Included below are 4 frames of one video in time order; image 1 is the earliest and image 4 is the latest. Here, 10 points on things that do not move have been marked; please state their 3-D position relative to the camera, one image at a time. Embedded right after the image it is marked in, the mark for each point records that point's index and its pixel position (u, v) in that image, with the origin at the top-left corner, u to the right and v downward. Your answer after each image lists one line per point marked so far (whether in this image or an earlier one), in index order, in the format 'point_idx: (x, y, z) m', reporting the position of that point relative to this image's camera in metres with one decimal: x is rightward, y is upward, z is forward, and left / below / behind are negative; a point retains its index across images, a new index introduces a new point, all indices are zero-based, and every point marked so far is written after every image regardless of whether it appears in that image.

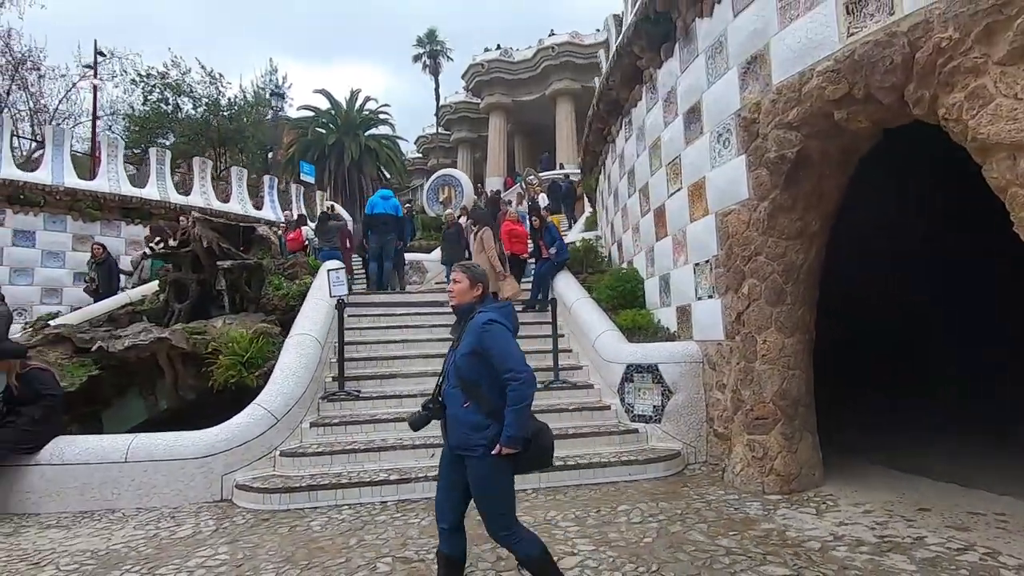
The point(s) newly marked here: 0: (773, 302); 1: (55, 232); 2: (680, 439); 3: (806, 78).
0: (+2.4, -0.1, +4.9) m
1: (-10.8, +1.3, +12.7) m
2: (+1.8, -1.6, +5.8) m
3: (+2.4, +1.7, +4.3) m
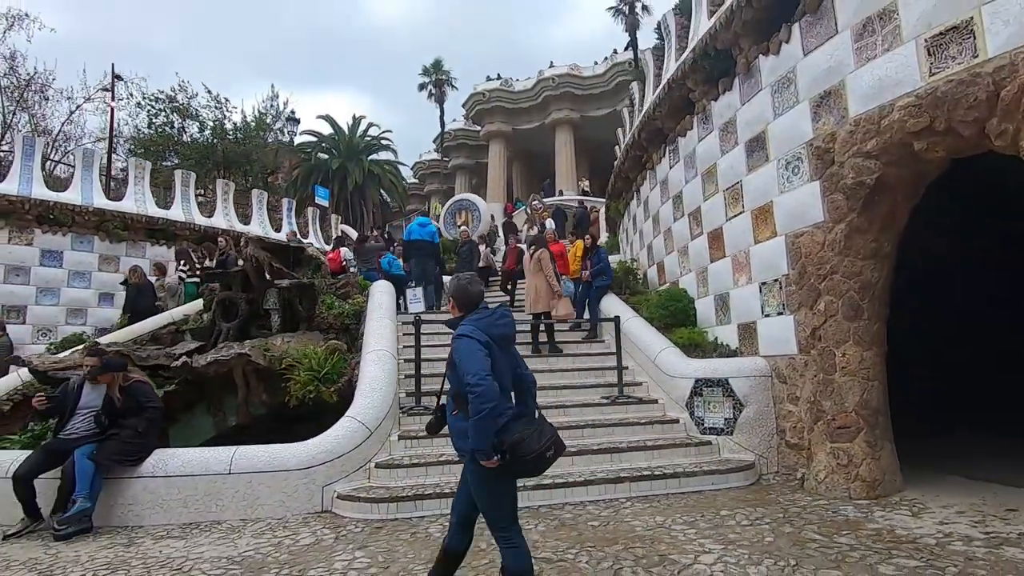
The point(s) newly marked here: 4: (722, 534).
0: (+3.3, -0.3, +5.2) m
1: (-10.1, +0.8, +12.7) m
2: (+2.7, -1.8, +6.0) m
3: (+3.3, +1.6, +4.8) m
4: (+1.6, -1.9, +4.2) m
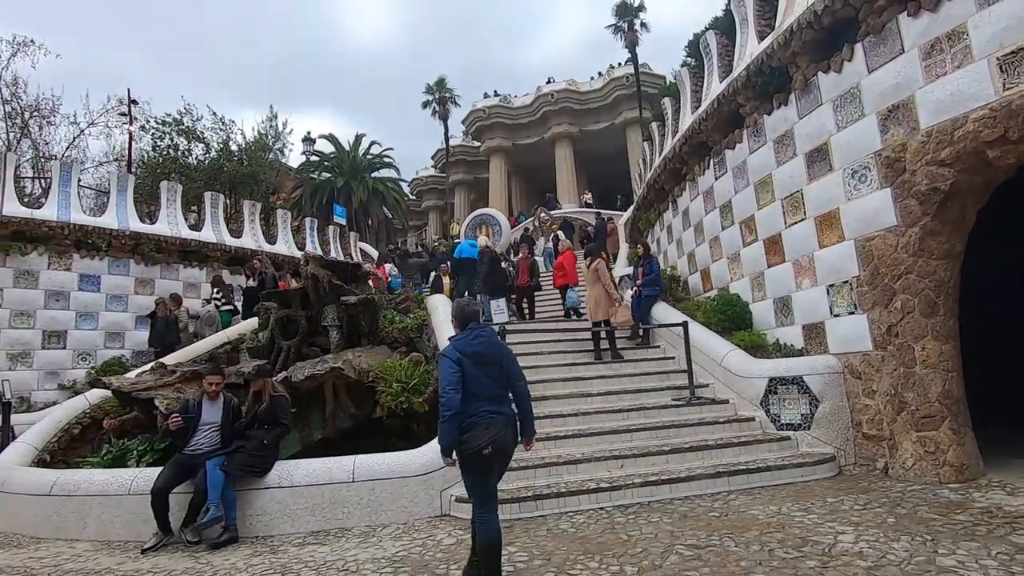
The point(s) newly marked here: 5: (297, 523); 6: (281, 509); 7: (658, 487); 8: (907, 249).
0: (+4.3, -0.3, +5.6) m
1: (-9.3, +0.3, +12.8) m
2: (+3.7, -1.8, +6.3) m
3: (+4.3, +1.6, +5.2) m
4: (+2.7, -1.9, +4.5) m
5: (-2.0, -2.2, +5.1) m
6: (-2.2, -2.1, +5.1) m
7: (+1.5, -2.0, +5.4) m
8: (+4.2, +0.4, +5.7) m
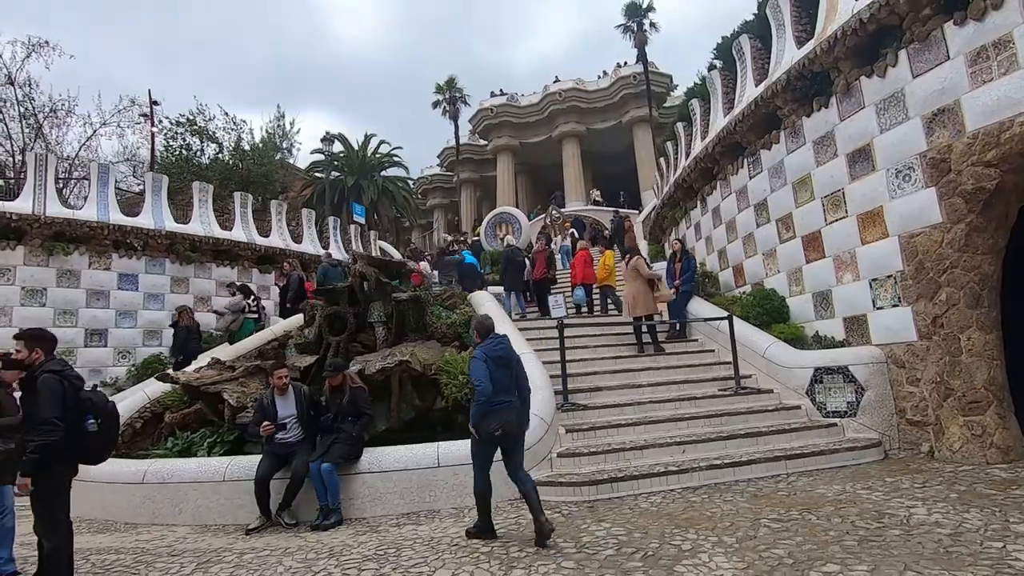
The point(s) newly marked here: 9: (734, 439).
0: (+5.1, -0.2, +5.9) m
1: (-8.6, +0.3, +13.0) m
2: (+4.5, -1.7, +6.7) m
3: (+5.0, +1.7, +5.5) m
4: (+3.5, -1.8, +4.8) m
5: (-1.2, -2.2, +5.4) m
6: (-1.4, -2.0, +5.4) m
7: (+2.2, -1.9, +5.8) m
8: (+4.9, +0.5, +6.0) m
9: (+2.7, -1.8, +6.4) m
